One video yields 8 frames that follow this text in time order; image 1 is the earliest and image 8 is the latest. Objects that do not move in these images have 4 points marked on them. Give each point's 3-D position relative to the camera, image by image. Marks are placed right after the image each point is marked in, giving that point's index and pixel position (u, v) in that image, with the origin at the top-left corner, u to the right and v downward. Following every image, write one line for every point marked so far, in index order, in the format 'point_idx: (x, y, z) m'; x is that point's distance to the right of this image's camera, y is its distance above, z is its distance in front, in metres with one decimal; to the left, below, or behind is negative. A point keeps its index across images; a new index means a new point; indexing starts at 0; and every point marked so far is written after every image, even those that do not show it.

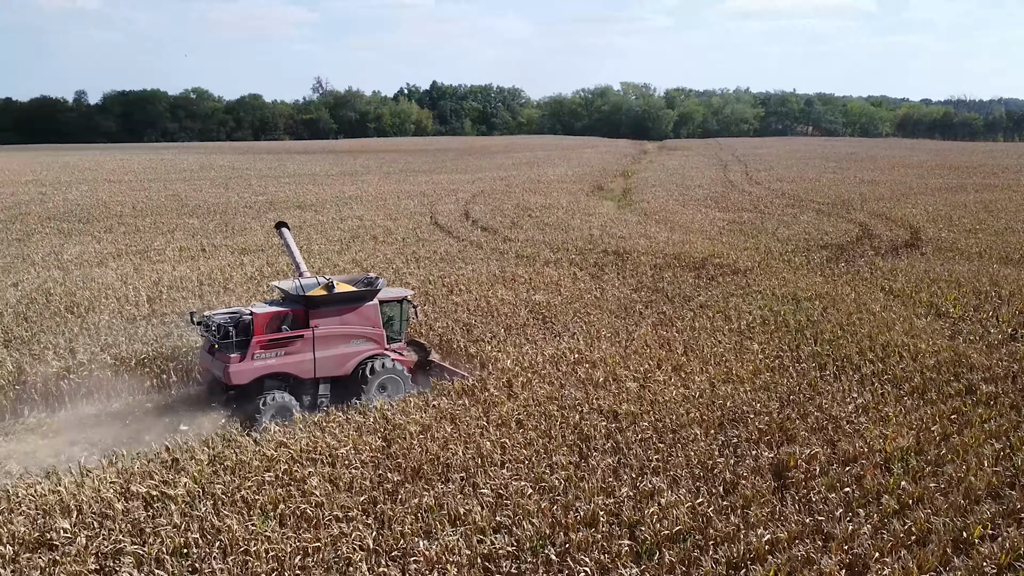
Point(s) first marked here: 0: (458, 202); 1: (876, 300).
0: (-1.1, +1.8, +17.0) m
1: (+3.8, -0.1, +8.4) m
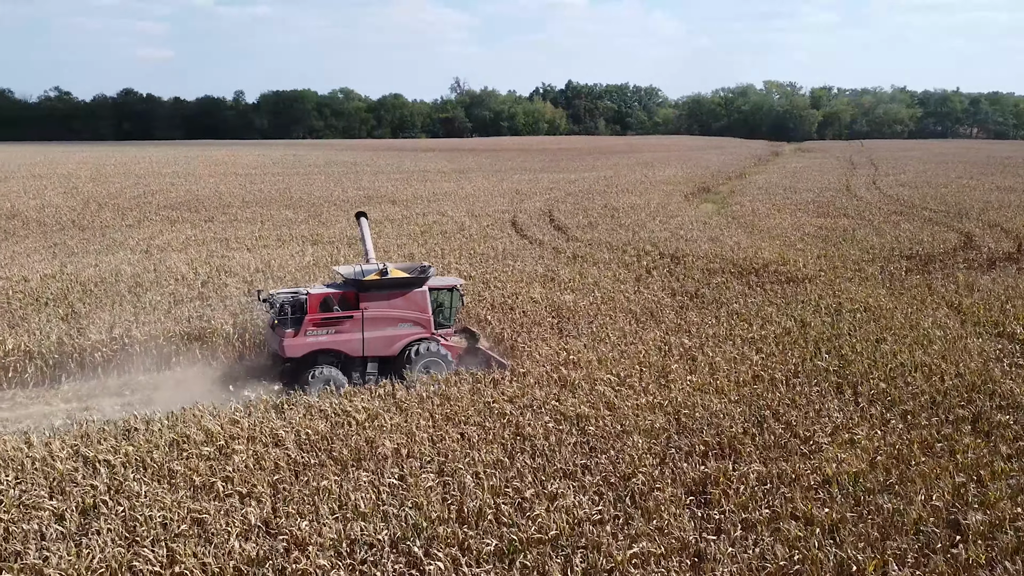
0: (+0.8, +1.9, +17.1) m
1: (+4.0, -0.3, +7.7) m
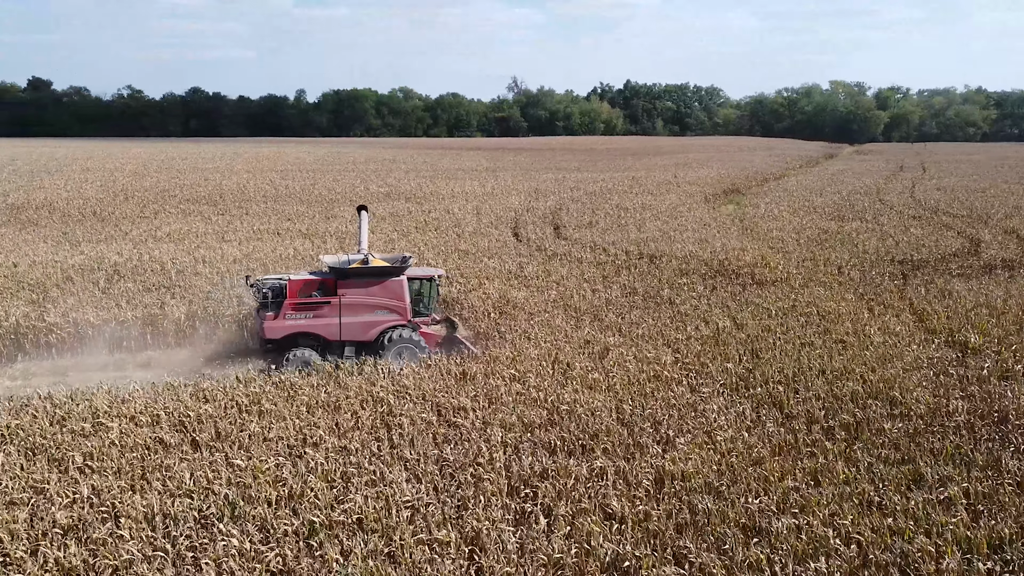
0: (+1.1, +1.9, +17.1) m
1: (+3.5, -0.3, +7.5) m
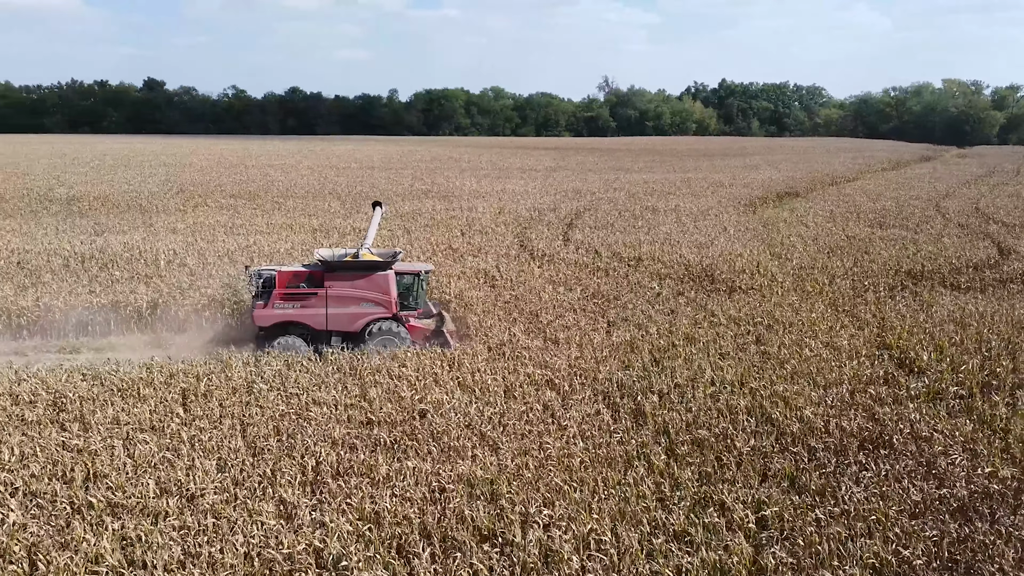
0: (+1.8, +1.8, +16.9) m
1: (+2.9, -0.4, +7.1) m
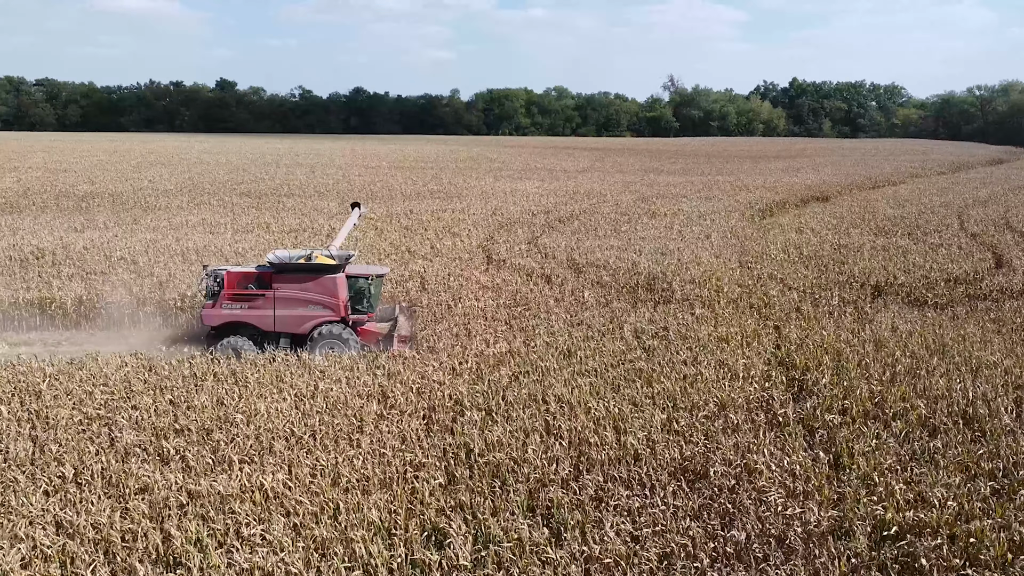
0: (+1.8, +1.7, +16.5) m
1: (+1.9, -0.5, +6.6) m
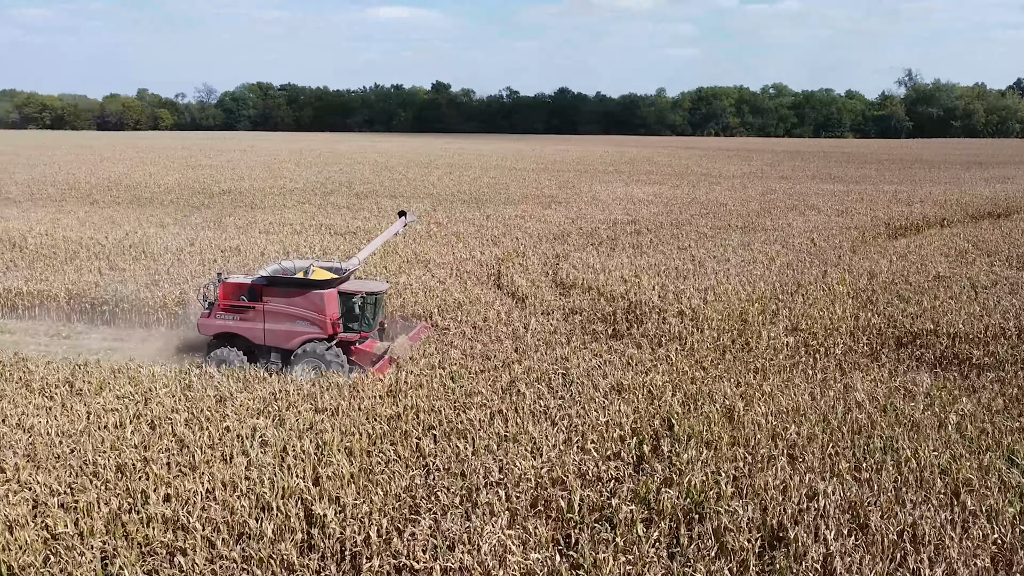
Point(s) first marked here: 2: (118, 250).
0: (+3.5, +1.4, +15.0) m
1: (+0.7, -0.8, +5.5) m
2: (-5.2, +0.5, +10.7) m
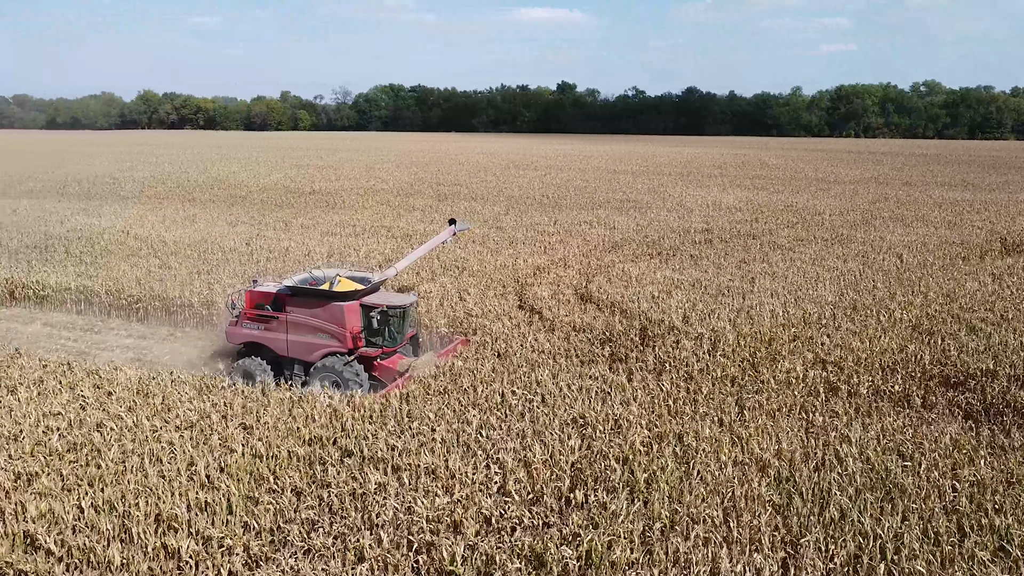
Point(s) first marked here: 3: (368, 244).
0: (+4.8, +1.1, +13.8) m
1: (+0.4, -1.0, +4.9) m
2: (-4.6, +0.5, +11.1) m
3: (-2.1, +0.6, +11.6) m
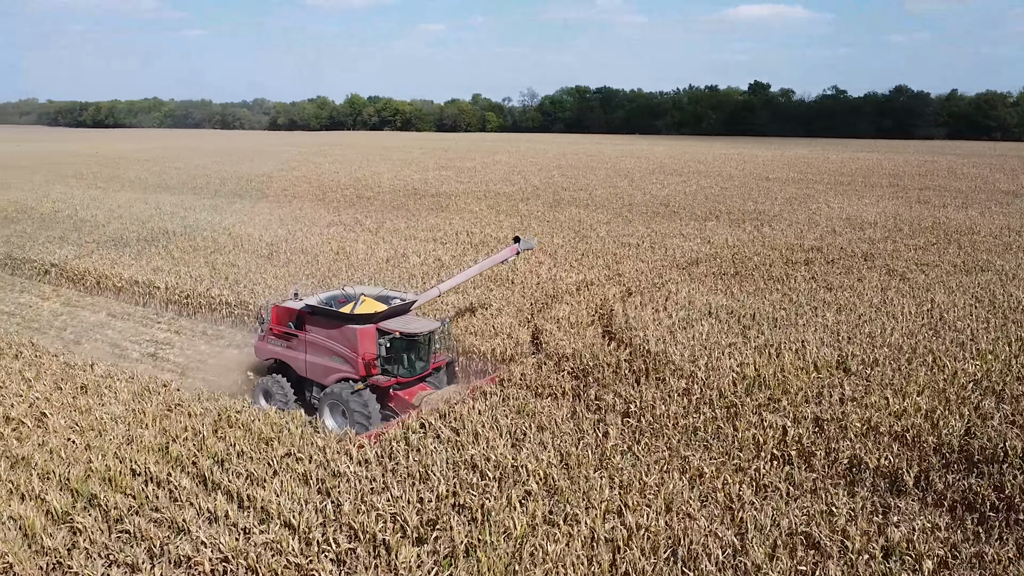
0: (+6.2, +0.7, +12.0) m
1: (-0.4, -1.1, +4.4) m
2: (-3.7, +0.6, +11.6) m
3: (-1.1, +0.5, +11.5) m
